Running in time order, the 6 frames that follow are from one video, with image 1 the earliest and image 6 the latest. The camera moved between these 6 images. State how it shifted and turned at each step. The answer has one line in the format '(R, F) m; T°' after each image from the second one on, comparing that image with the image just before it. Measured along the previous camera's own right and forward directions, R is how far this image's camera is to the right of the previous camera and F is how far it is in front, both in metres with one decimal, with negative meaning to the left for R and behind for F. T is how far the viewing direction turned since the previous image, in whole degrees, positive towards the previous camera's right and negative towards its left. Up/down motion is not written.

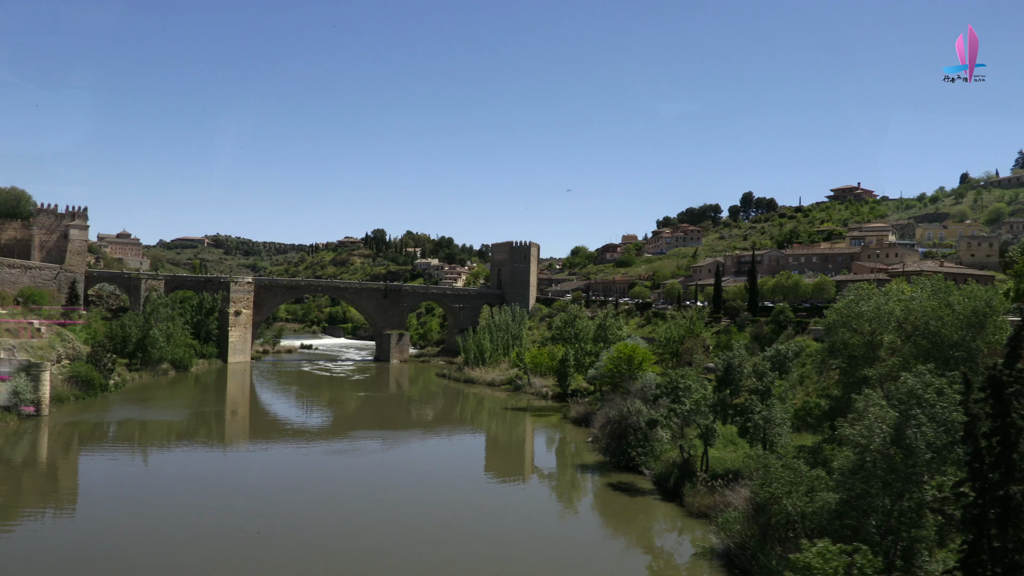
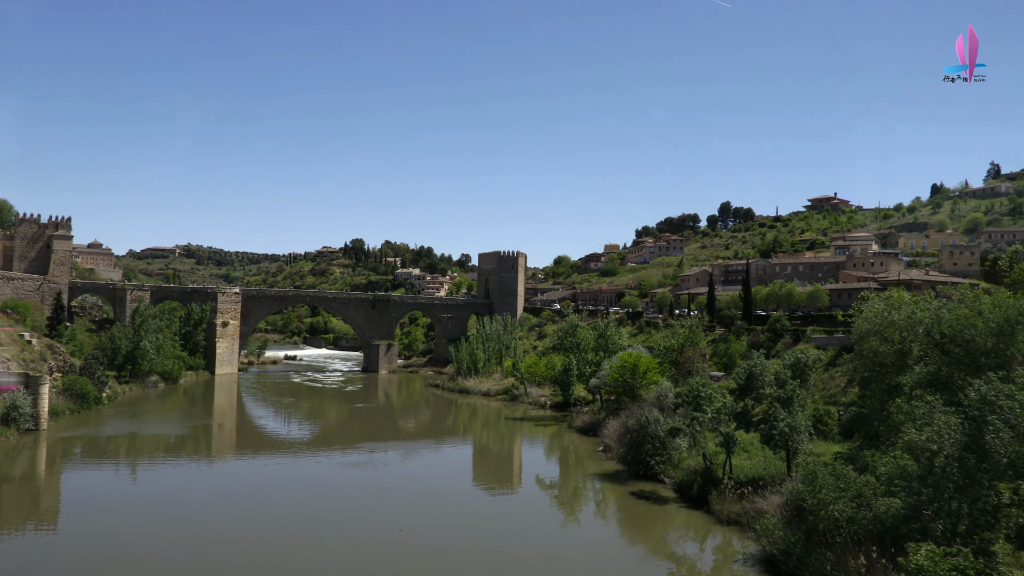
(-1.0, 0.0) m; +2°
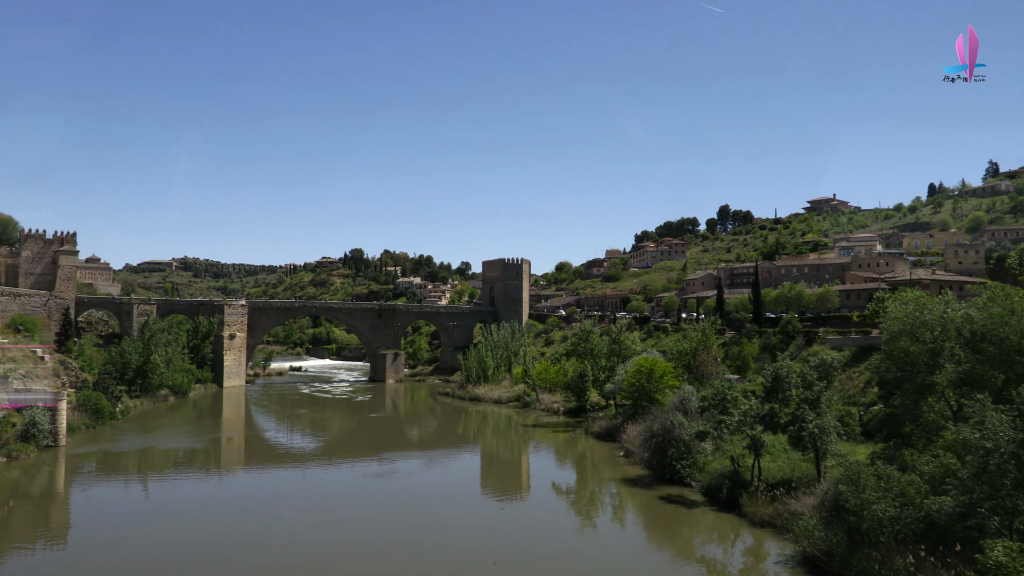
(-0.6, -0.1) m; 0°
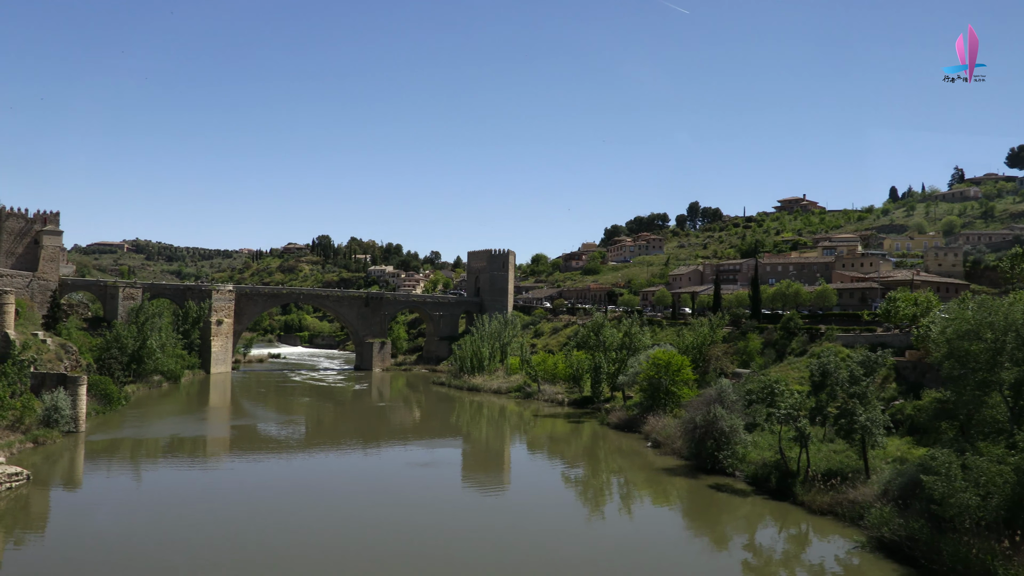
(-2.2, -0.1) m; +3°
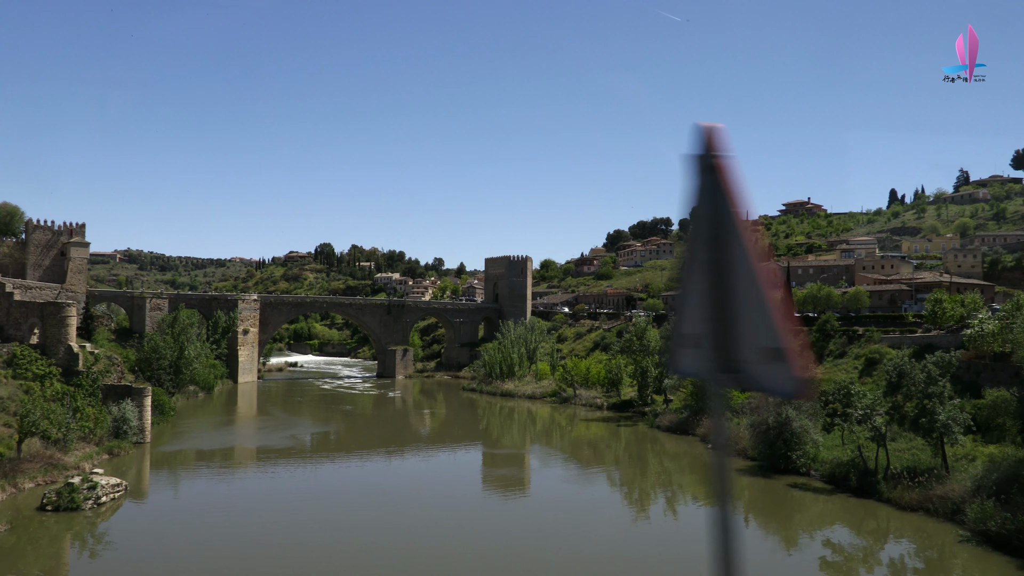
(-2.1, -0.4) m; 0°
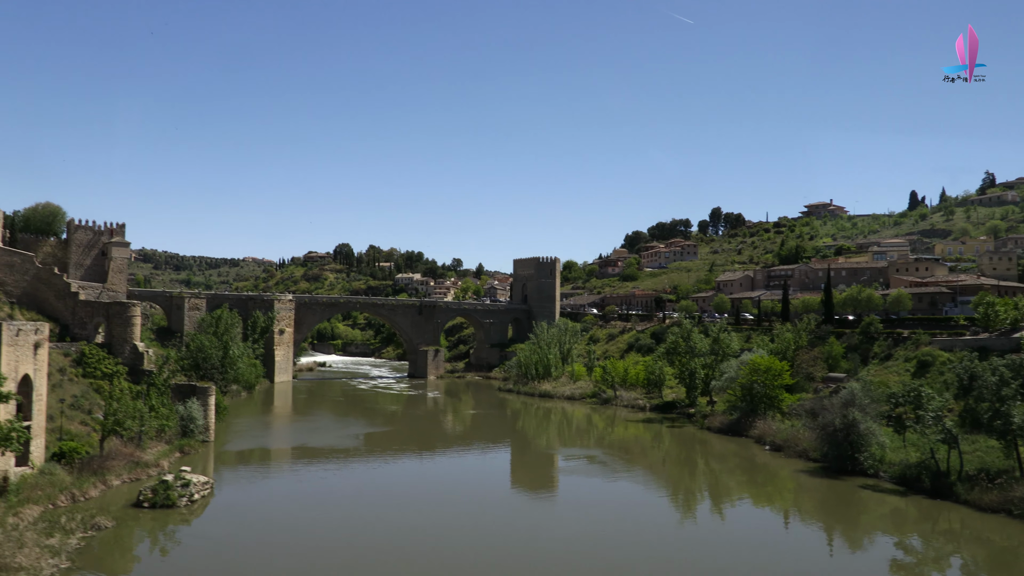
(-1.5, -0.4) m; -1°
